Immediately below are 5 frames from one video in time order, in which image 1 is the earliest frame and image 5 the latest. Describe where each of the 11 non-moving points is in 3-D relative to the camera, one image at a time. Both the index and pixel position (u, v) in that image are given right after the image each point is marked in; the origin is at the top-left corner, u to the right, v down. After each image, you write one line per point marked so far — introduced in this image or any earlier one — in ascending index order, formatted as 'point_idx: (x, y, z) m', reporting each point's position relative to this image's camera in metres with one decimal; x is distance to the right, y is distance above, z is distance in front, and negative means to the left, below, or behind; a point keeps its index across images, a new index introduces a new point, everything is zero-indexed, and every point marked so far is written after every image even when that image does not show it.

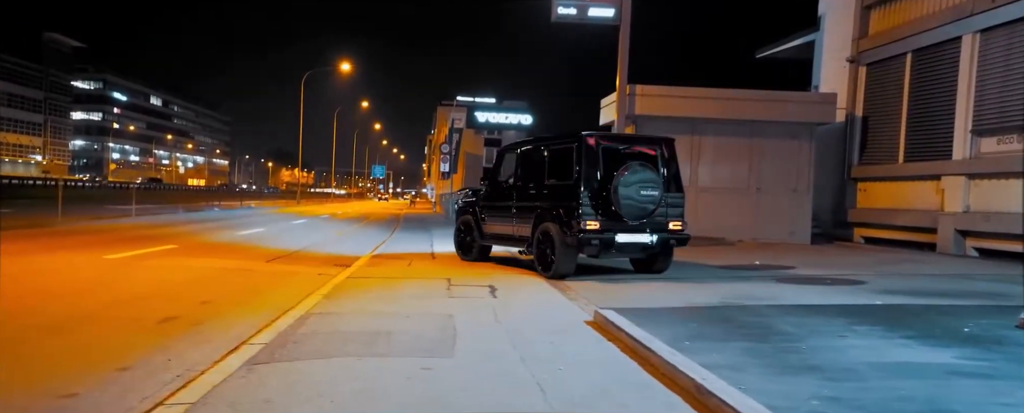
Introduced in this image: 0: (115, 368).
0: (-3.1, -1.2, +4.8) m
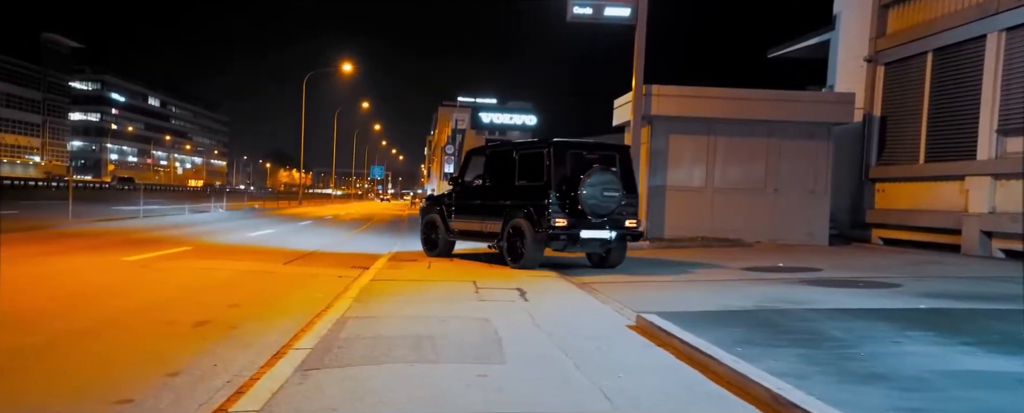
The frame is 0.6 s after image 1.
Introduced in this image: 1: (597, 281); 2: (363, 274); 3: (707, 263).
0: (-2.7, -1.3, +4.8) m
1: (+1.6, -1.4, +11.6) m
2: (-3.3, -1.5, +13.5) m
3: (+4.7, -1.4, +15.2) m
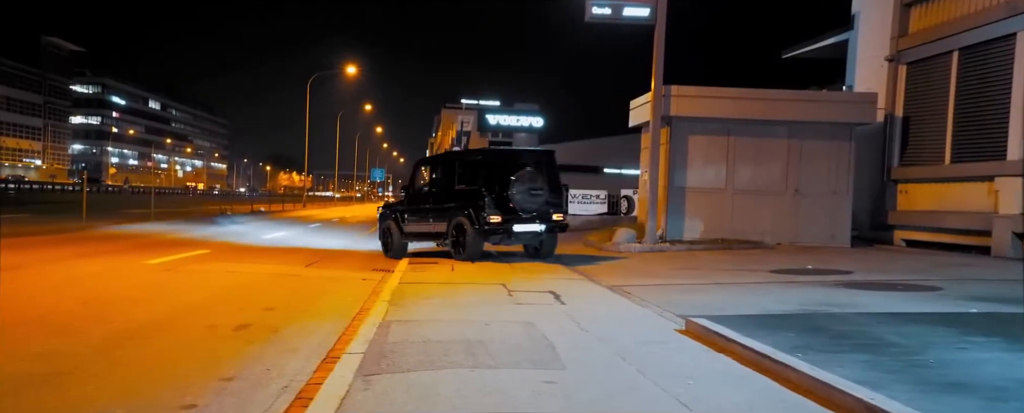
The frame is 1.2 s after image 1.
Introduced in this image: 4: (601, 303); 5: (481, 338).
0: (-2.2, -1.3, +4.7) m
1: (+2.1, -1.4, +11.5) m
2: (-2.7, -1.5, +13.4) m
3: (+5.3, -1.4, +15.1) m
4: (+1.2, -1.3, +8.4) m
5: (-0.3, -1.2, +5.8) m
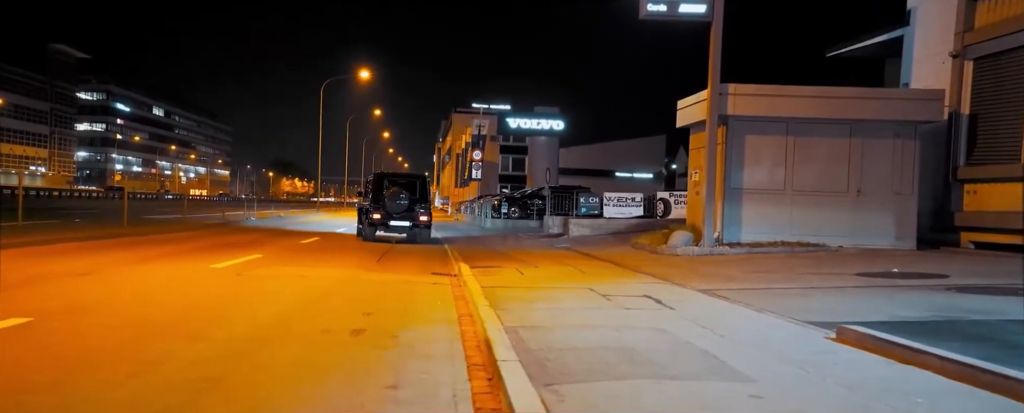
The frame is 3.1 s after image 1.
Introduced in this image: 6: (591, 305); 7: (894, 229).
0: (-0.9, -1.3, +4.3) m
1: (+3.5, -1.4, +11.0) m
2: (-1.2, -1.5, +13.1) m
3: (+6.8, -1.4, +14.5) m
4: (+2.6, -1.3, +8.0) m
5: (+1.0, -1.2, +5.4) m
6: (+1.0, -1.3, +8.2) m
7: (+12.1, -0.7, +19.6) m
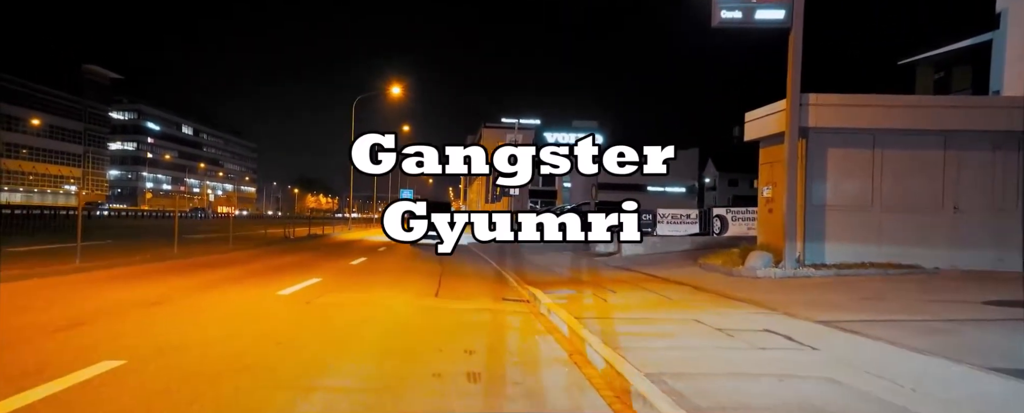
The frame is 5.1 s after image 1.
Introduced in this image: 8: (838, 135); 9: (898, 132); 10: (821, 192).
0: (+0.2, -1.5, +3.5) m
1: (+5.0, -1.8, +9.9) m
2: (+0.4, -2.0, +12.2) m
3: (+8.5, -1.8, +13.2) m
4: (+3.9, -1.6, +6.9) m
5: (+2.2, -1.4, +4.5) m
6: (+2.4, -1.6, +7.2) m
7: (+14.0, -1.2, +17.9) m
8: (+9.8, +2.1, +18.6) m
9: (+11.4, +2.2, +18.2) m
10: (+9.3, +0.4, +18.6) m
